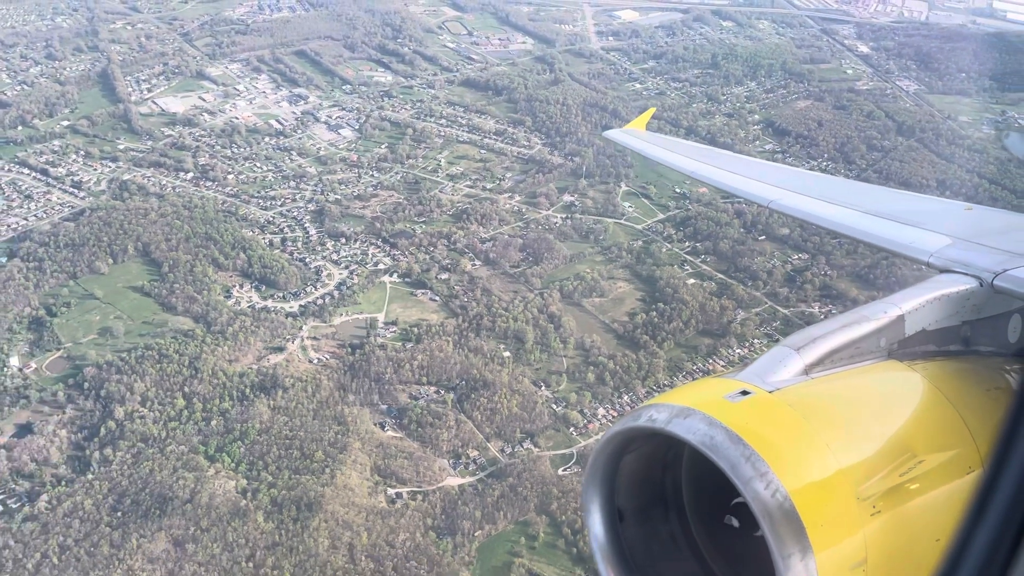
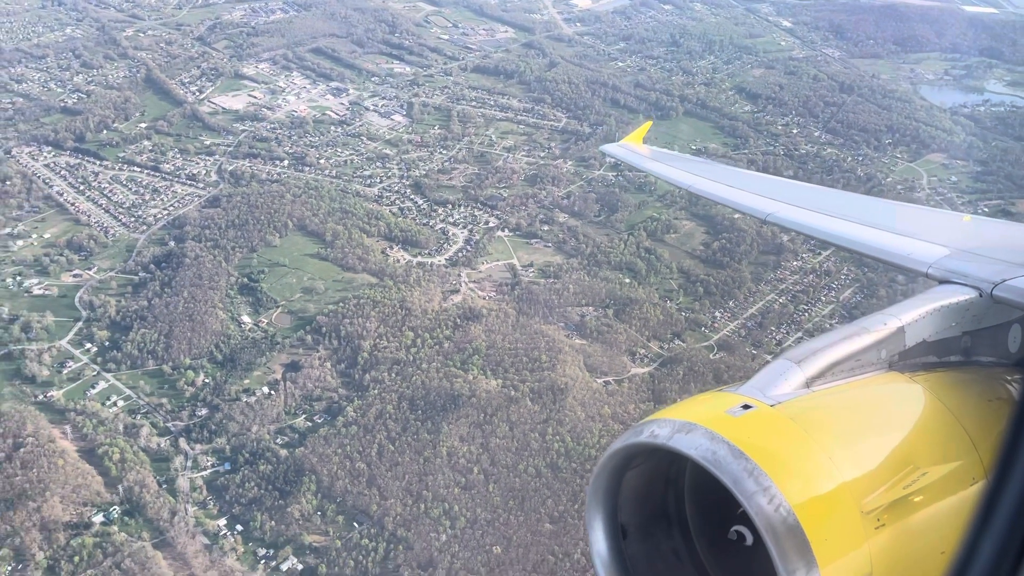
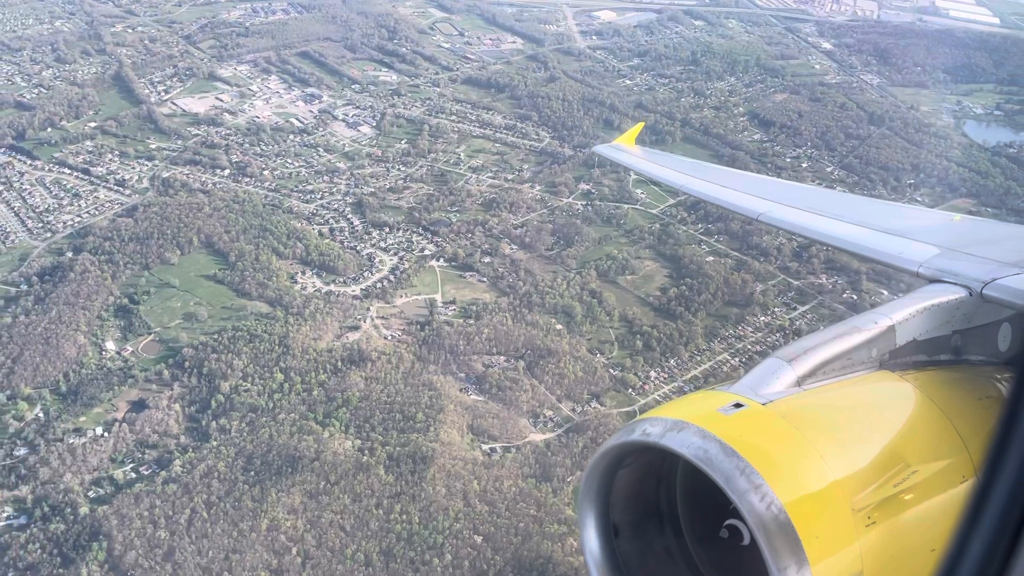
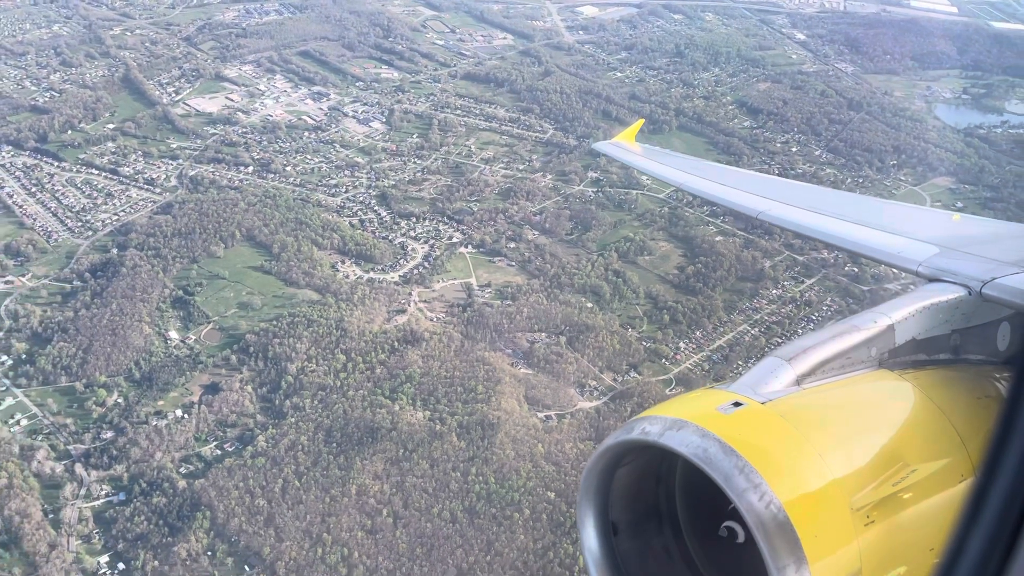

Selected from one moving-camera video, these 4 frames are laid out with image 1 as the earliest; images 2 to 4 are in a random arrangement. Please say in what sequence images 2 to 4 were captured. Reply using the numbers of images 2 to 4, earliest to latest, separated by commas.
3, 4, 2
